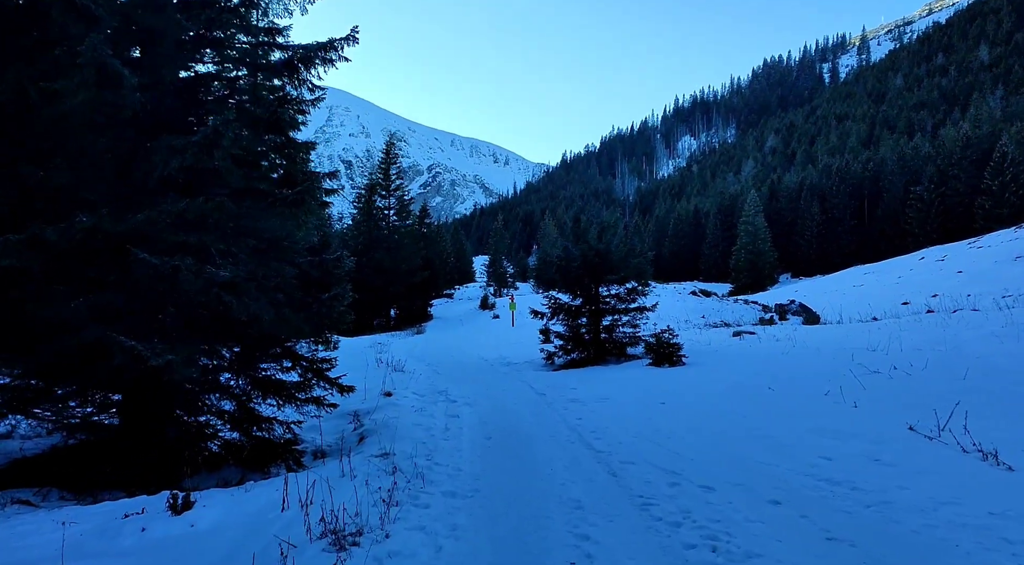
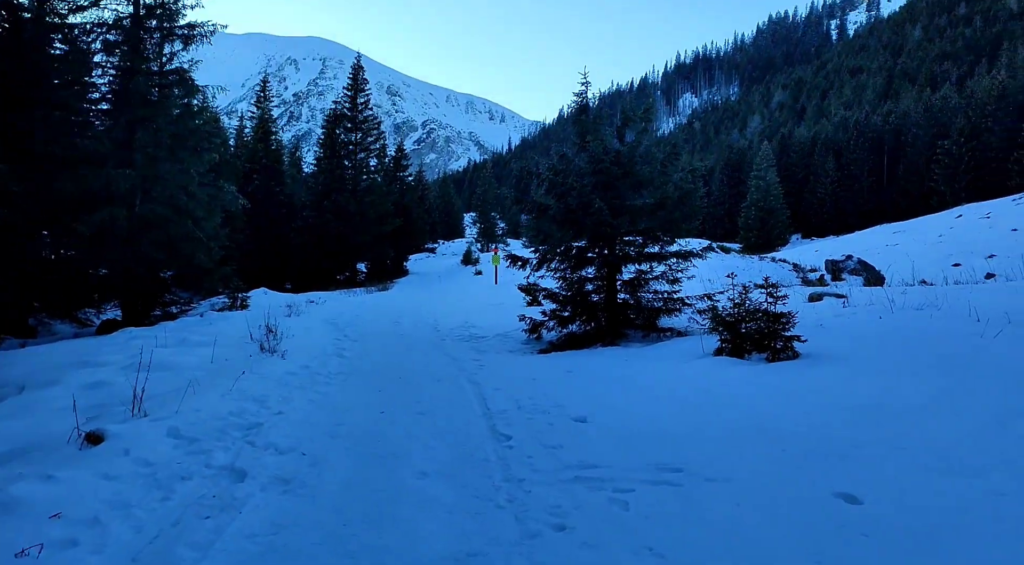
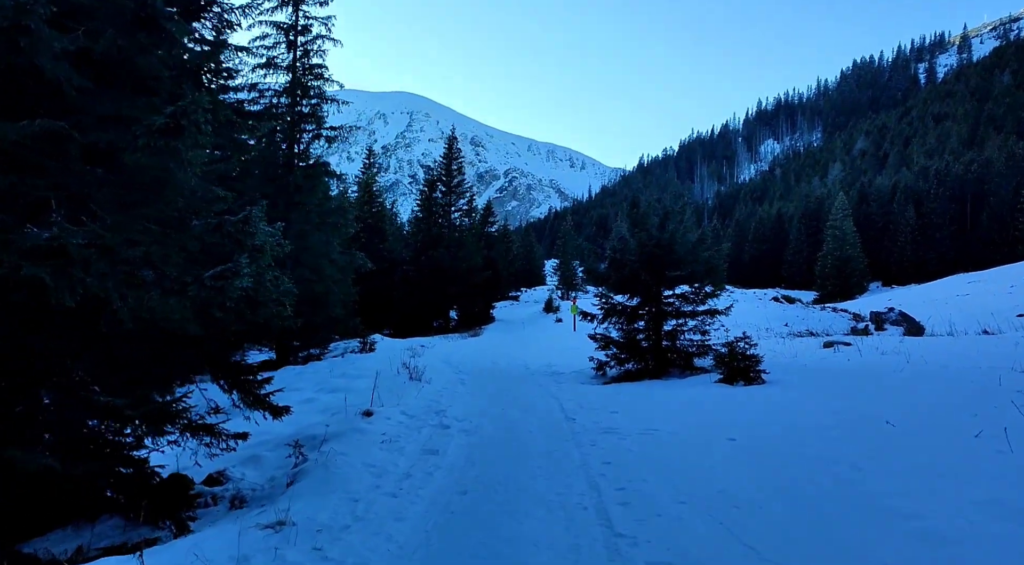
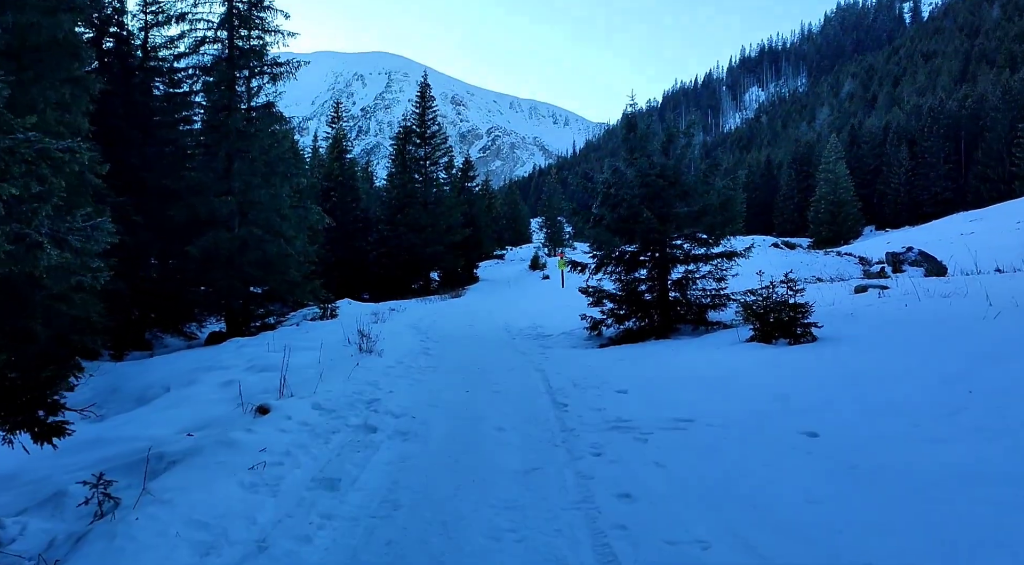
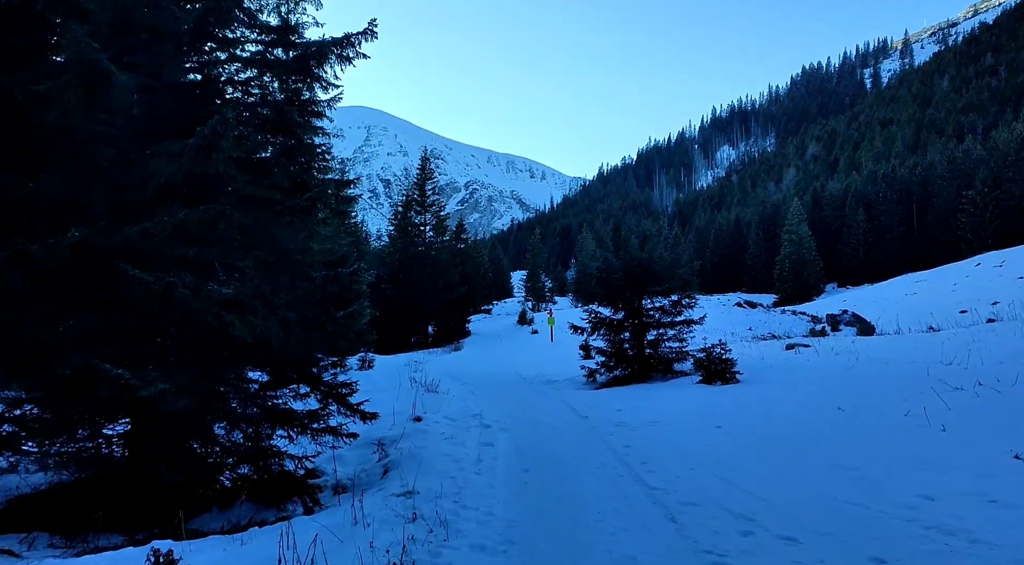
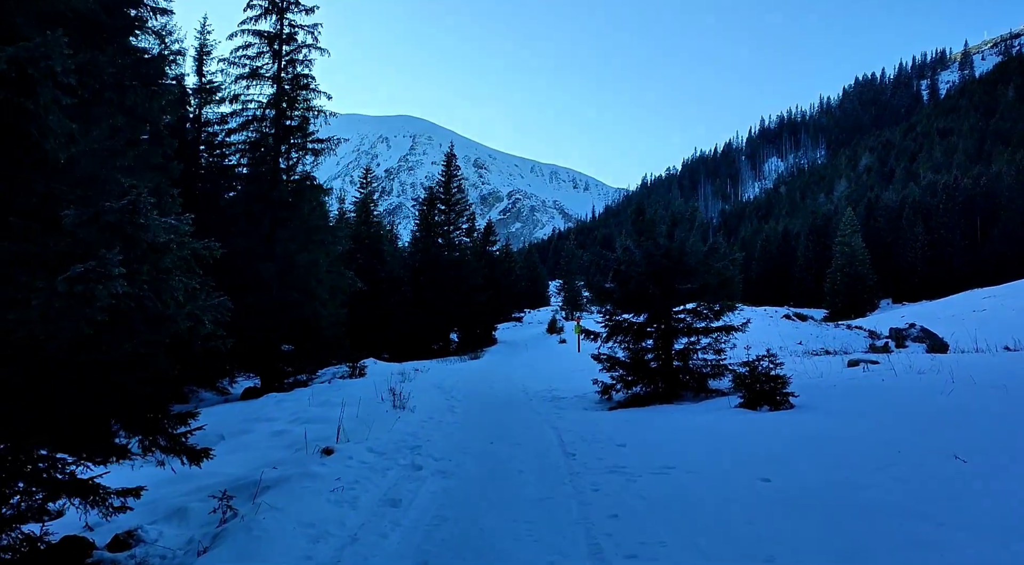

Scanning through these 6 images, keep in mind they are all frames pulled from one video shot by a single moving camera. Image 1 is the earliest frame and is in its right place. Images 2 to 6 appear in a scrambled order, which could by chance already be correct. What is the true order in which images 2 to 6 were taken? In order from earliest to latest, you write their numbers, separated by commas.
5, 3, 6, 4, 2
